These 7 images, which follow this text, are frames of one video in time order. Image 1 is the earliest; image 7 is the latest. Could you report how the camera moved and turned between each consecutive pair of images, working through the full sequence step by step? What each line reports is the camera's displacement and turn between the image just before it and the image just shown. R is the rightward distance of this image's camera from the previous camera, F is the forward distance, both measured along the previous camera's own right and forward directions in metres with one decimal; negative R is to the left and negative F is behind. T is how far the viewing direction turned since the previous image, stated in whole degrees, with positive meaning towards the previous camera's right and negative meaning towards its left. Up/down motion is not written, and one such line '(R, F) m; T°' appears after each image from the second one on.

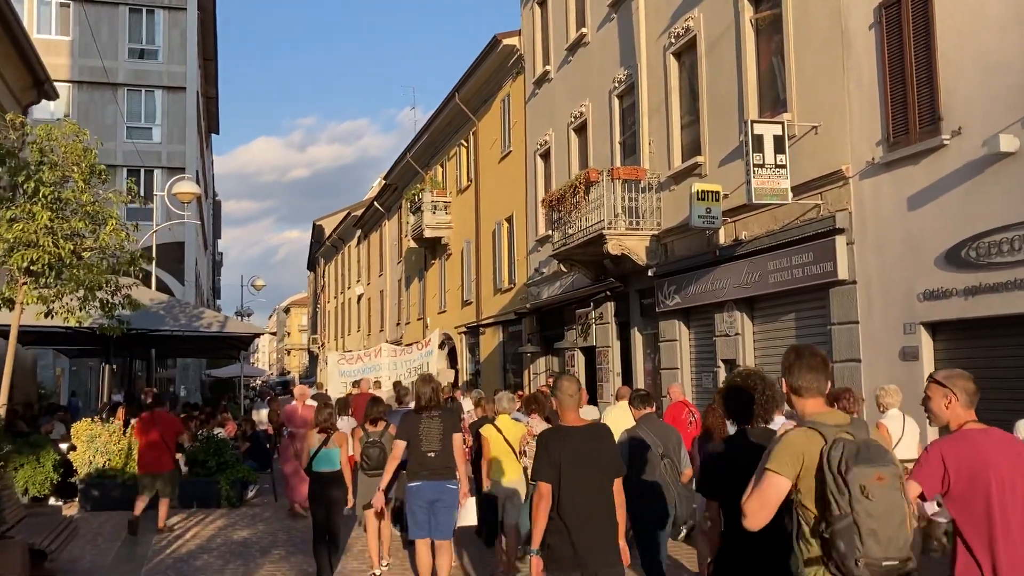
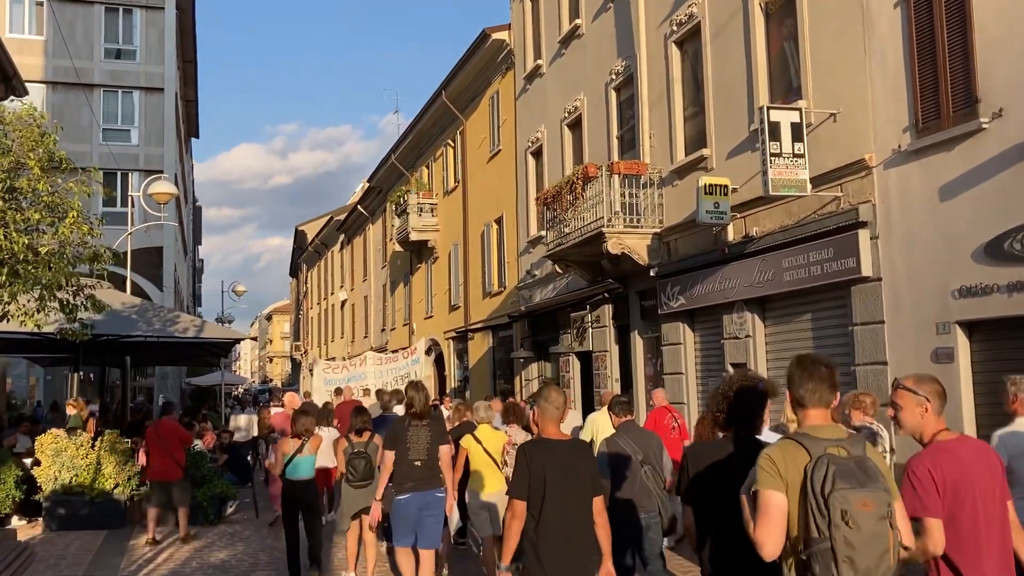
(-0.2, +0.8) m; +1°
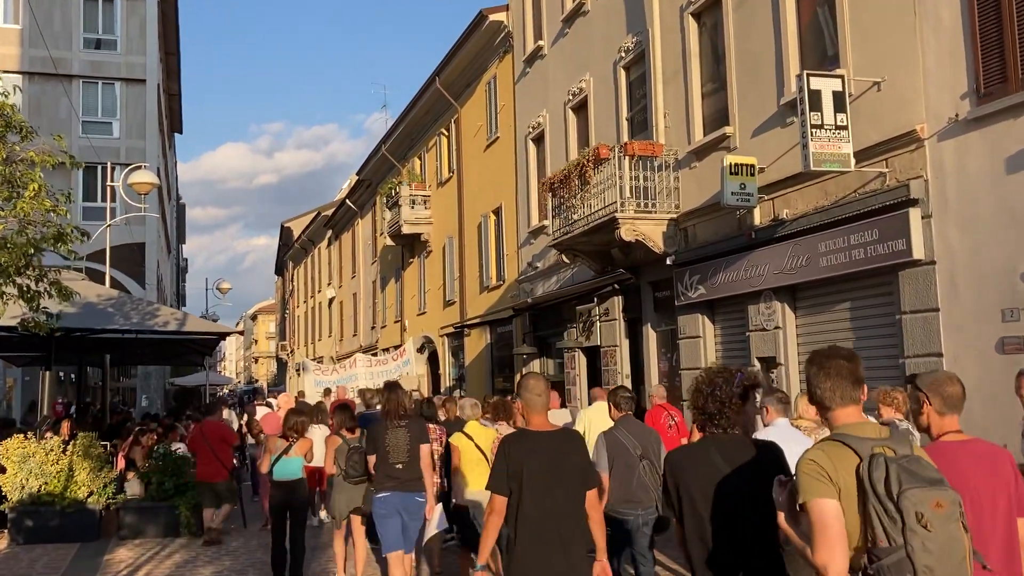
(-0.3, +1.0) m; +1°
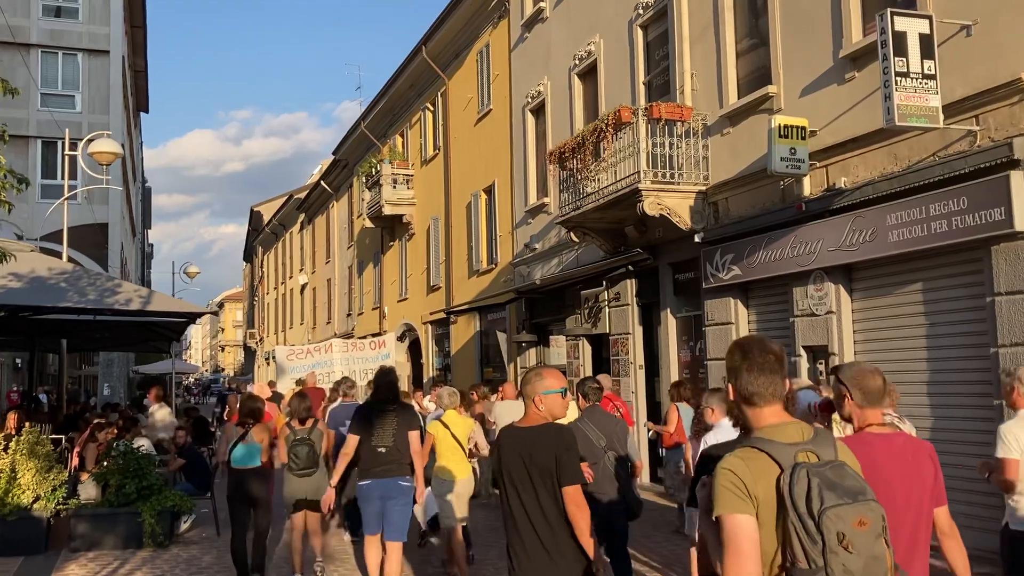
(-0.5, +1.5) m; +2°
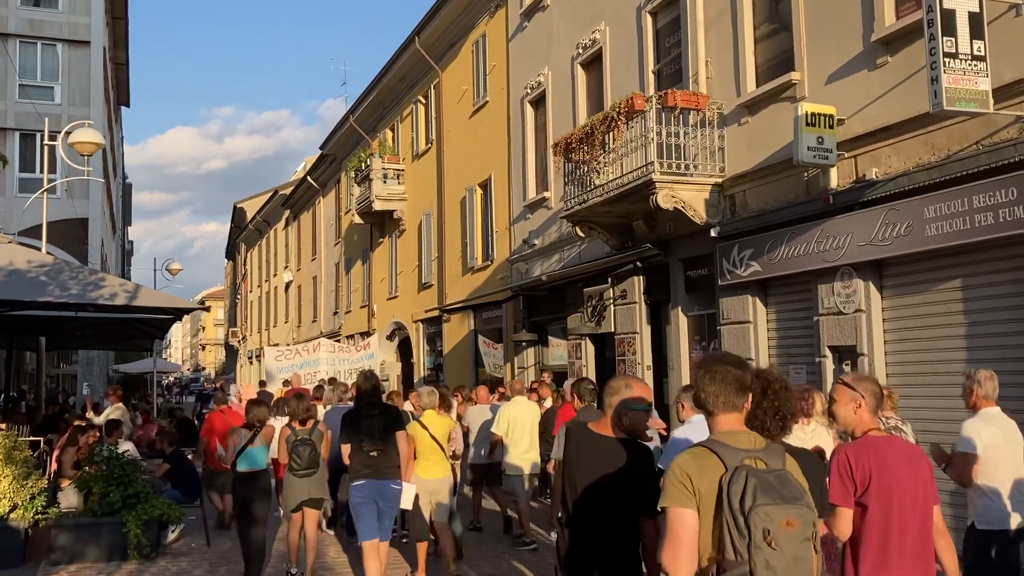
(-0.3, +0.6) m; +1°
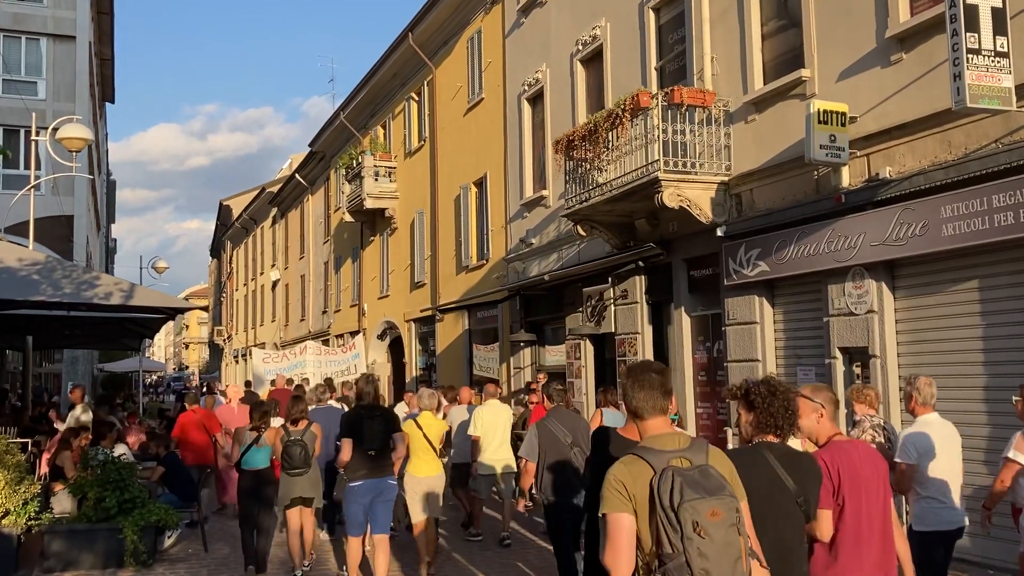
(-0.2, +0.2) m; +1°
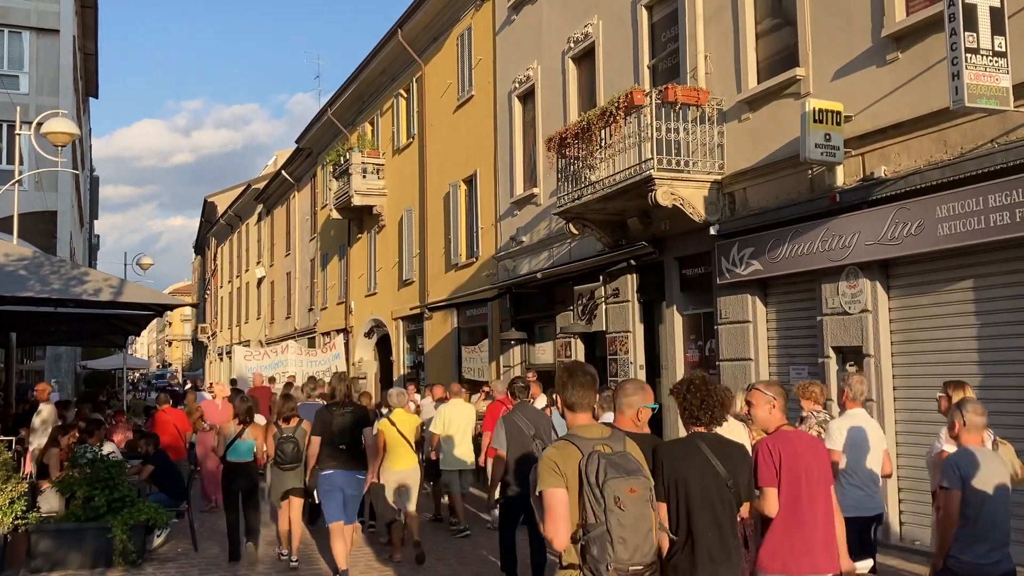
(-0.1, +0.1) m; +1°
